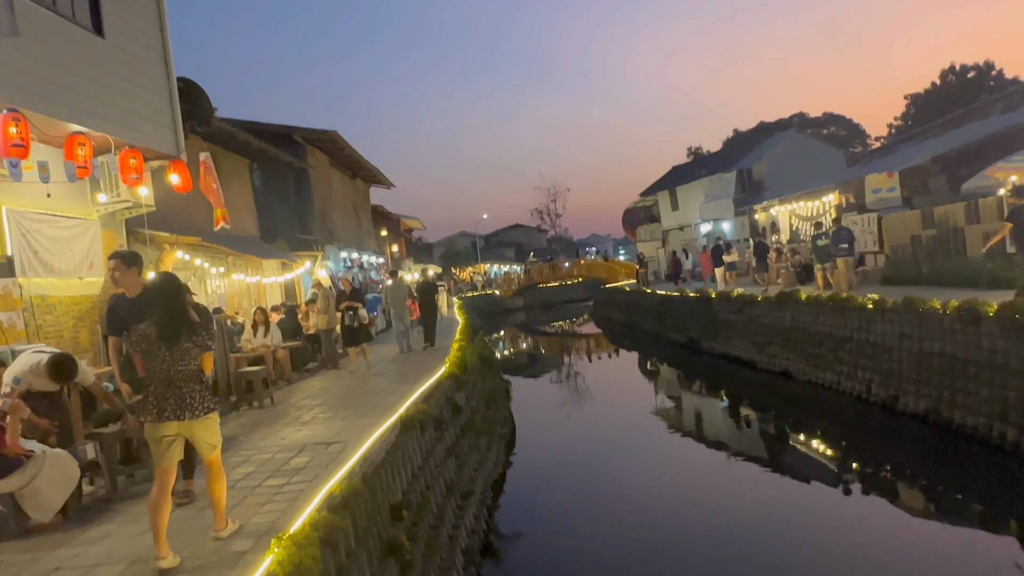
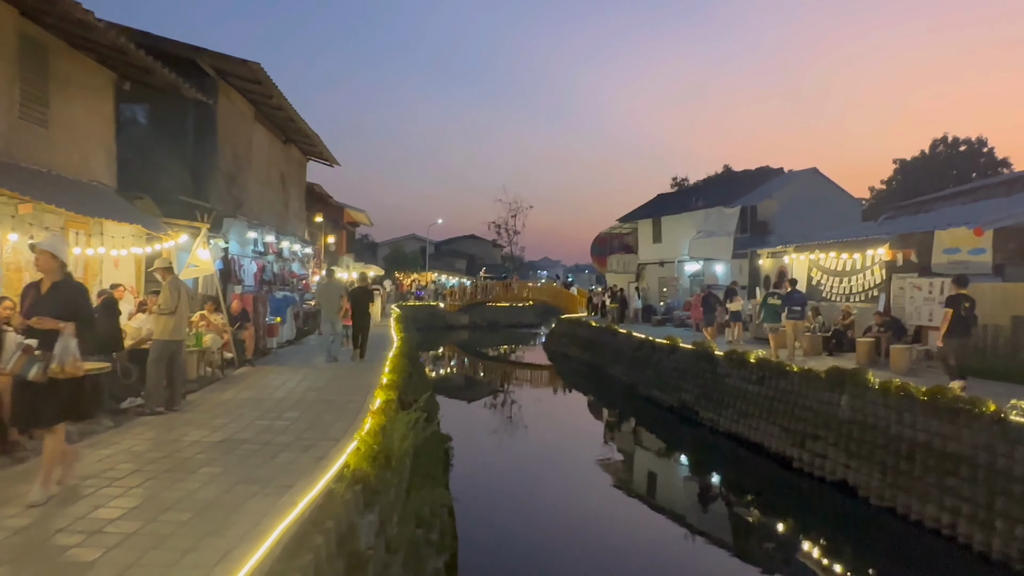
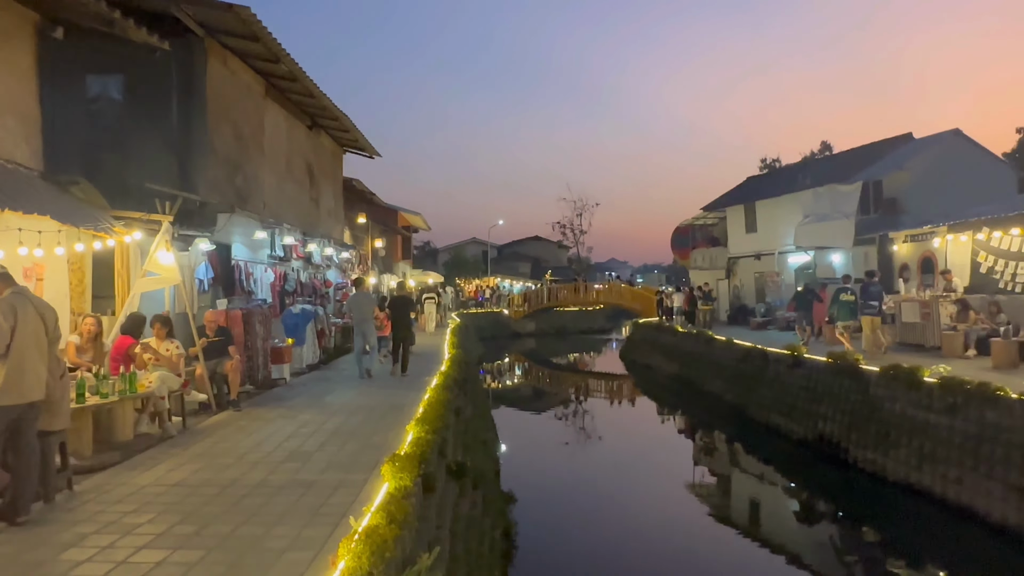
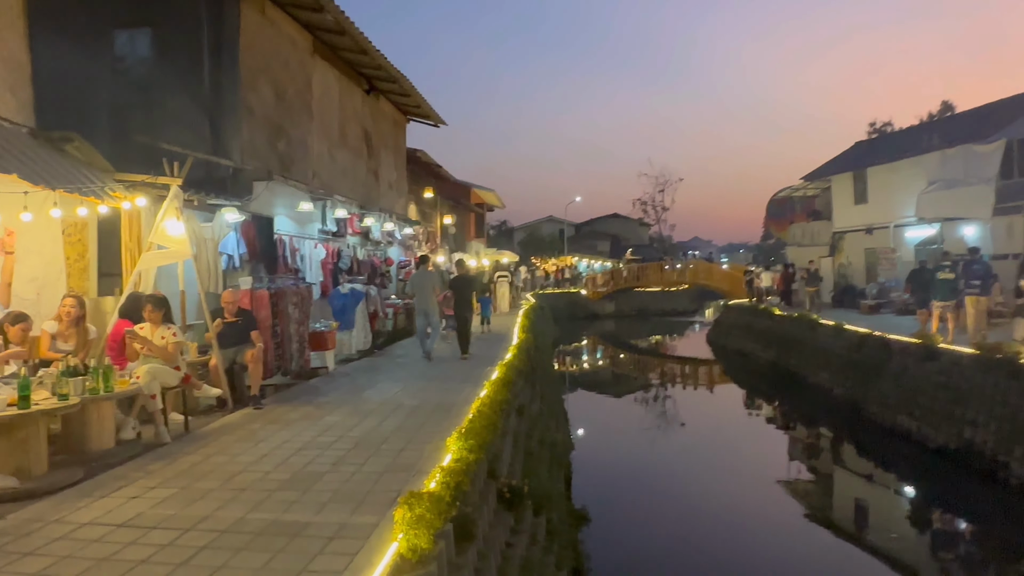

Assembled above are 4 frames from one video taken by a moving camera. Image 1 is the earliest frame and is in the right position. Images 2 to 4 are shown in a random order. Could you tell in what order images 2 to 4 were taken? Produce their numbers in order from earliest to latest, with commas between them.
2, 3, 4
